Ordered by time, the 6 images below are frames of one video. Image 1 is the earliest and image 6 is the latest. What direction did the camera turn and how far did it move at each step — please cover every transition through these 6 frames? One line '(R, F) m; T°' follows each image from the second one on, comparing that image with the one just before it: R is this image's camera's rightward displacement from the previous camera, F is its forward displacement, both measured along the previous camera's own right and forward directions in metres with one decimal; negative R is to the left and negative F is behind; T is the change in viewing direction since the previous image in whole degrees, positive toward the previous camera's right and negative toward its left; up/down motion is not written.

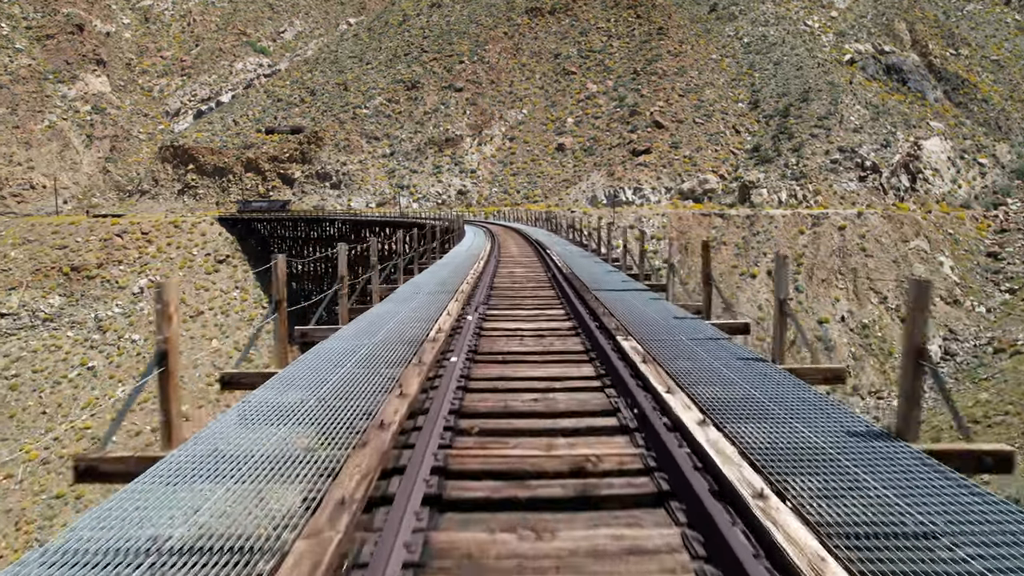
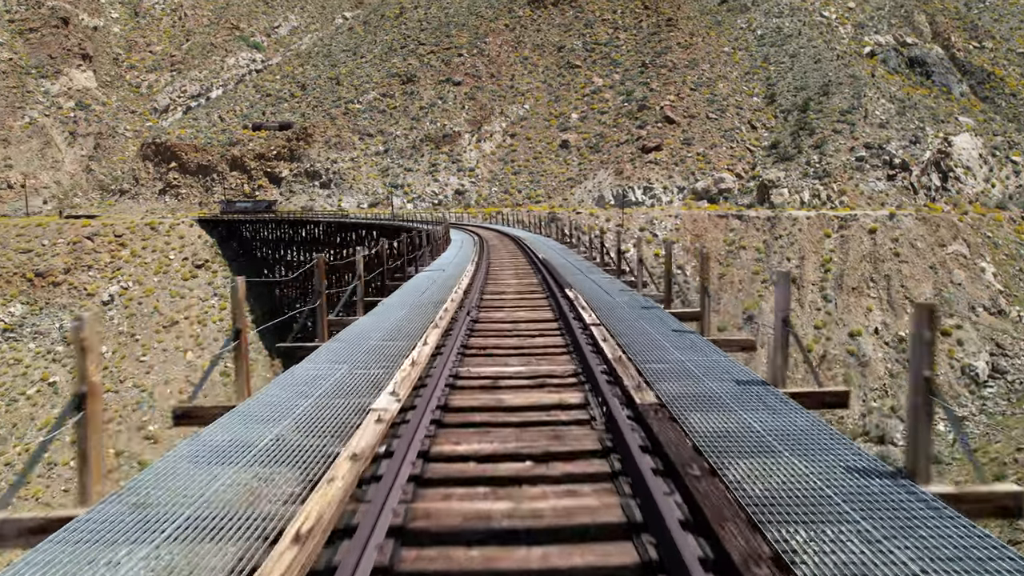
(+0.1, +2.3) m; 0°
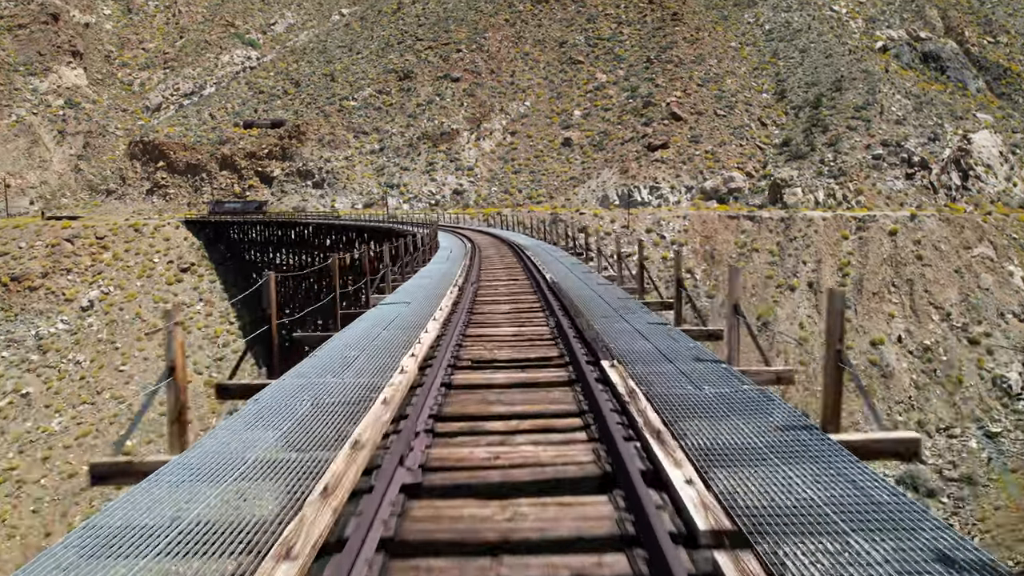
(0.0, +1.4) m; 0°
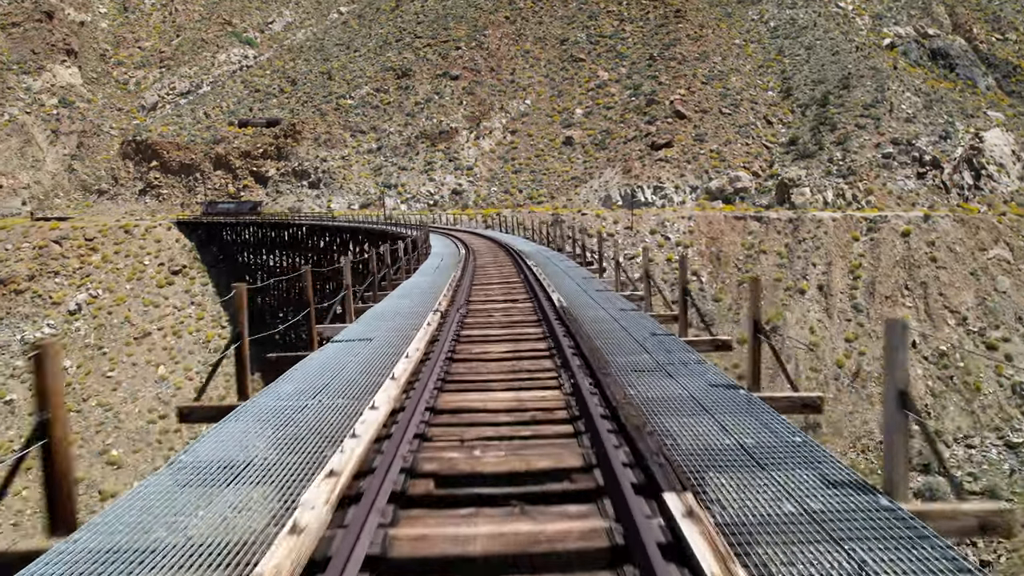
(0.0, +0.8) m; 0°
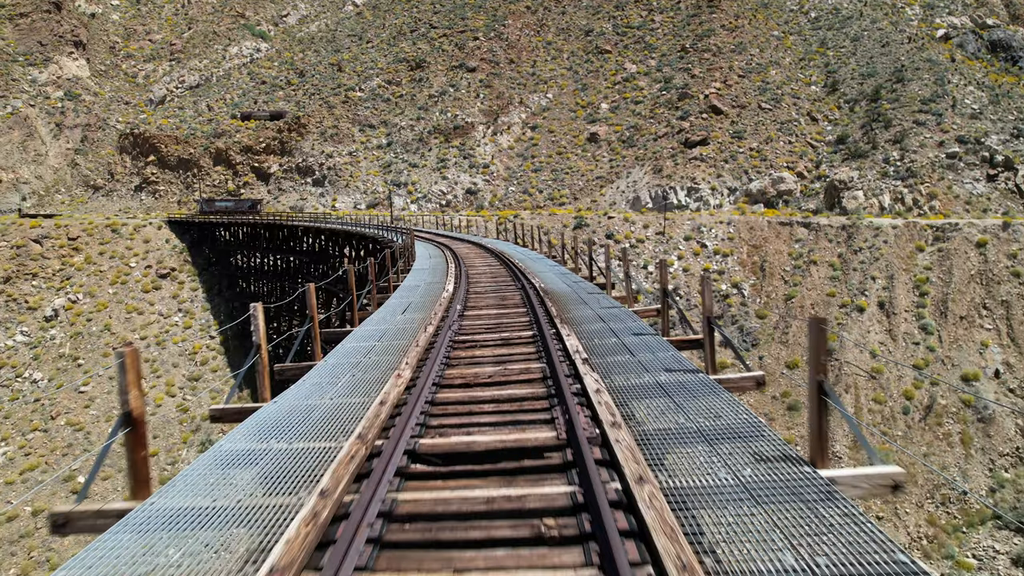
(-0.1, +2.6) m; -2°
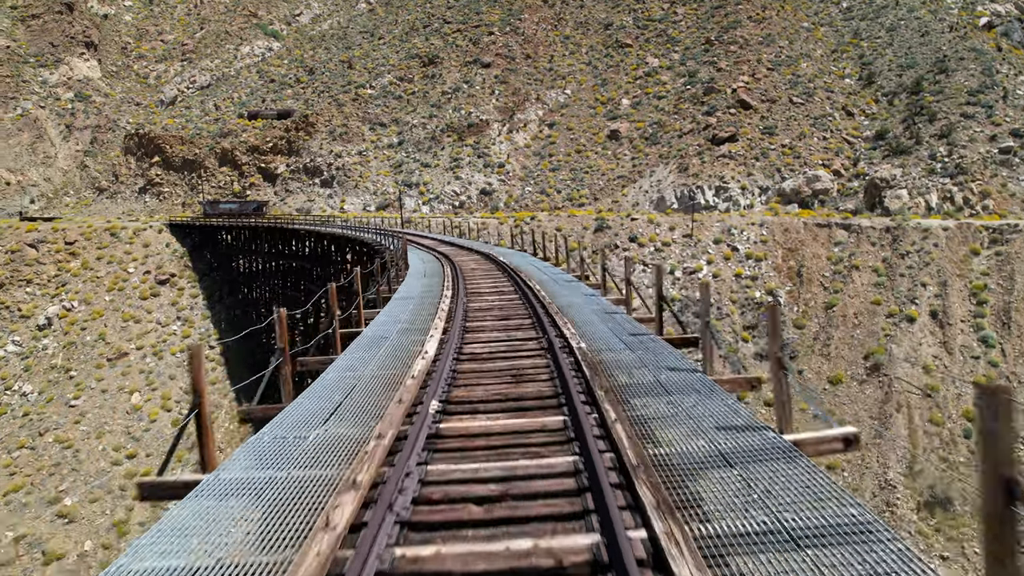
(-0.1, +1.5) m; -1°
